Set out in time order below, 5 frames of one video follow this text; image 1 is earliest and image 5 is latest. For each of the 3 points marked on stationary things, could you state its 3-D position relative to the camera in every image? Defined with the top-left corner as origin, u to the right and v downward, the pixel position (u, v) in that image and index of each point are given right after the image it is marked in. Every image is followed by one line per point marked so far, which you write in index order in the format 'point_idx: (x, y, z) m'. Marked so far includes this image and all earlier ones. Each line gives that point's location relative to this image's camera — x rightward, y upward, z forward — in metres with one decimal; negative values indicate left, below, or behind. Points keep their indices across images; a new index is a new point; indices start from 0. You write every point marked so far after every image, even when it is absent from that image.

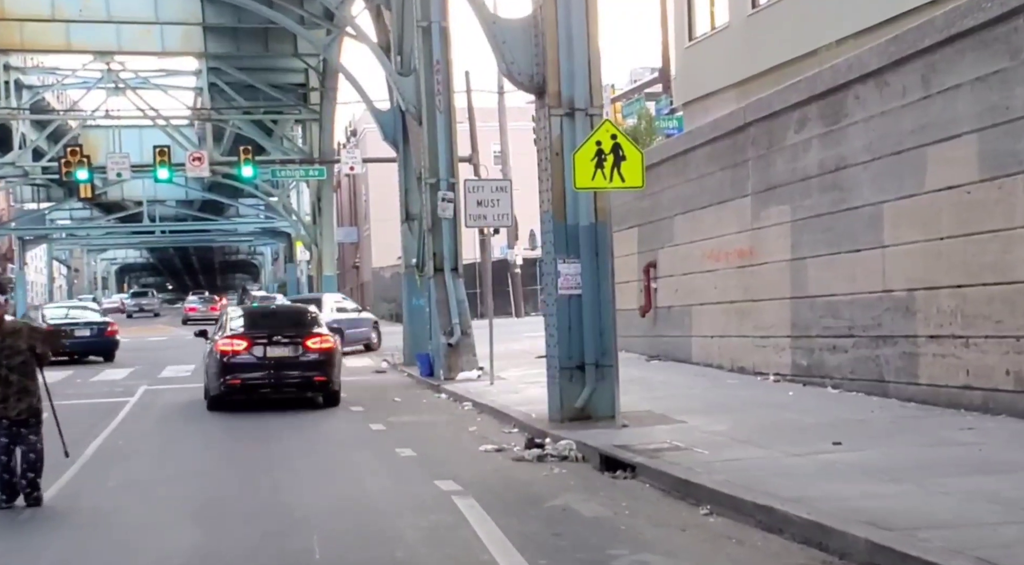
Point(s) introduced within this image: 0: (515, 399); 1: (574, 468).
0: (+0.1, -1.7, +19.7) m
1: (+0.6, -1.8, +13.1) m
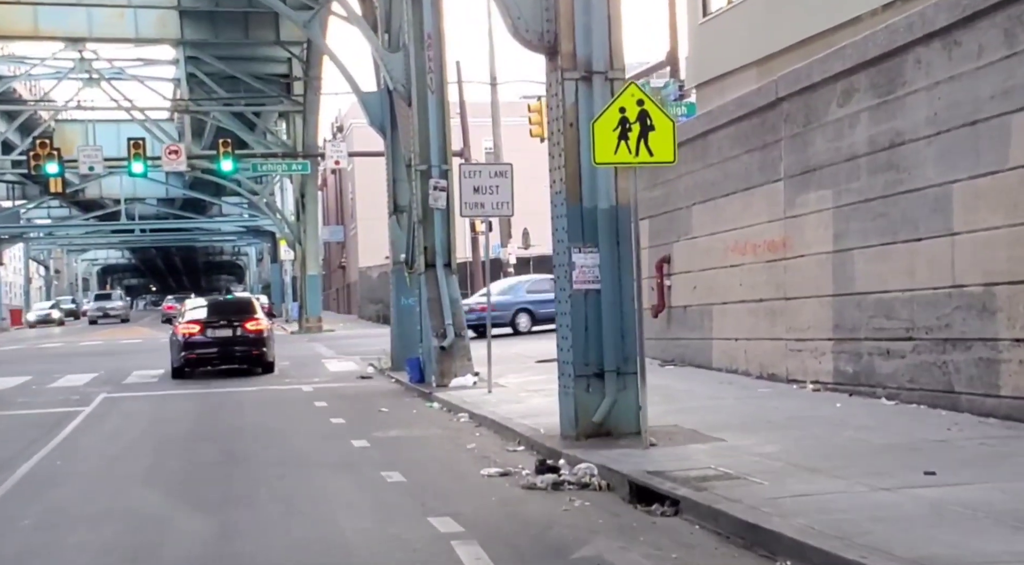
0: (+0.1, -1.7, +17.4) m
1: (+0.7, -1.8, +10.7) m
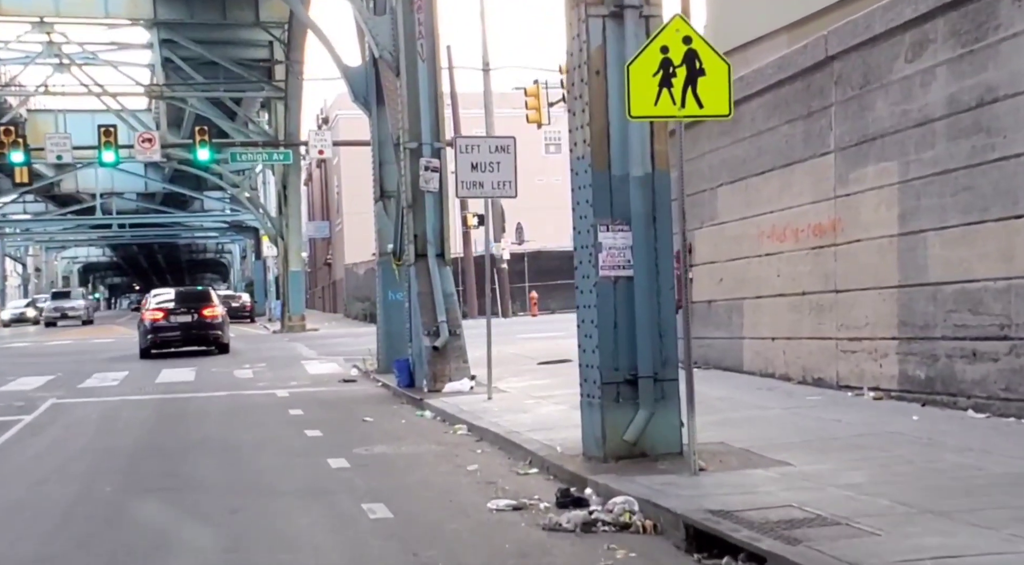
0: (+0.1, -1.6, +14.8) m
1: (+0.8, -1.6, +8.2) m
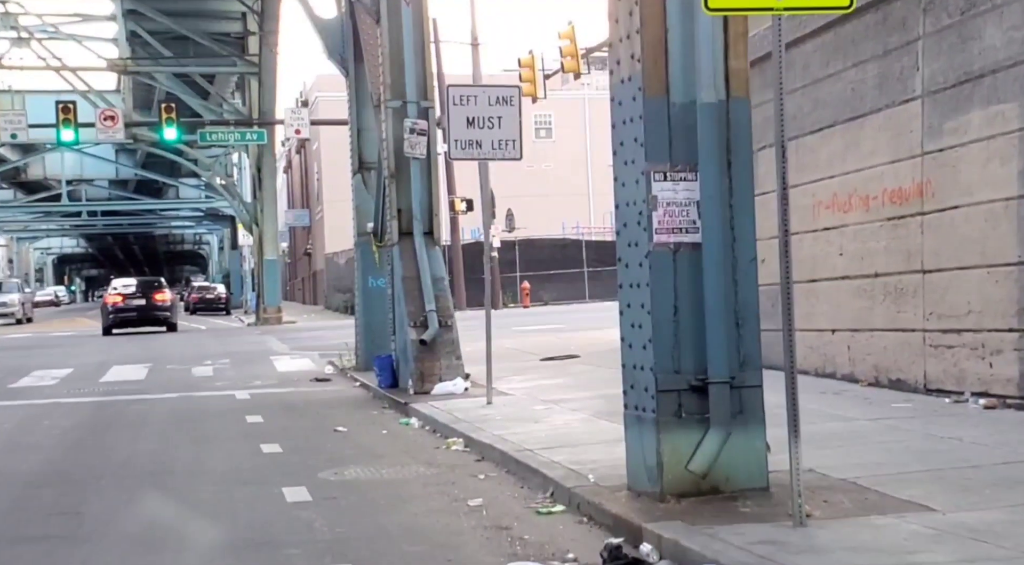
0: (+0.2, -1.4, +11.8) m
1: (+1.0, -1.5, +5.1) m
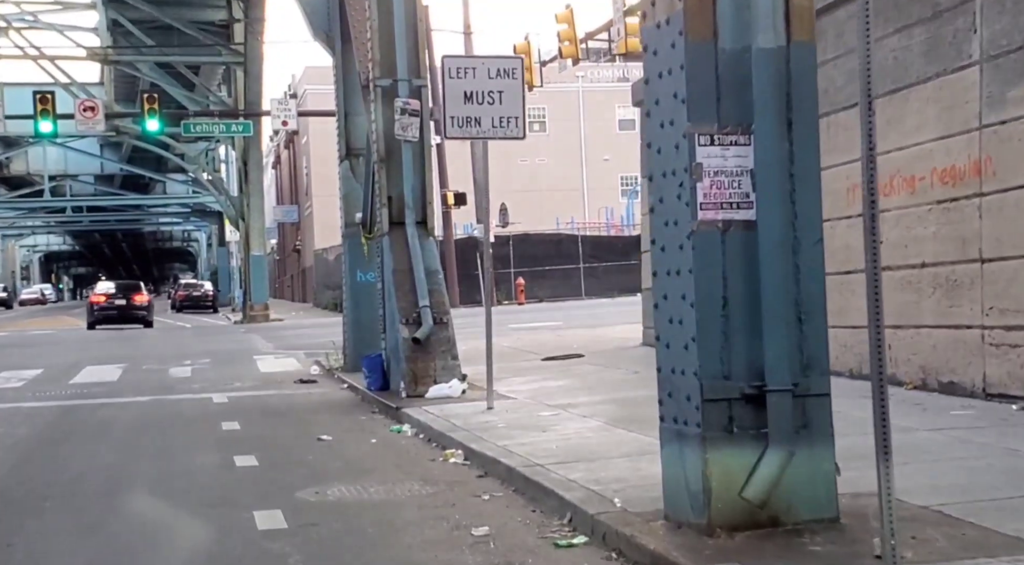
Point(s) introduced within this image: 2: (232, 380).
0: (+0.3, -1.3, +10.4) m
1: (+1.1, -1.4, +3.7) m
2: (-4.2, -1.5, +19.8) m
